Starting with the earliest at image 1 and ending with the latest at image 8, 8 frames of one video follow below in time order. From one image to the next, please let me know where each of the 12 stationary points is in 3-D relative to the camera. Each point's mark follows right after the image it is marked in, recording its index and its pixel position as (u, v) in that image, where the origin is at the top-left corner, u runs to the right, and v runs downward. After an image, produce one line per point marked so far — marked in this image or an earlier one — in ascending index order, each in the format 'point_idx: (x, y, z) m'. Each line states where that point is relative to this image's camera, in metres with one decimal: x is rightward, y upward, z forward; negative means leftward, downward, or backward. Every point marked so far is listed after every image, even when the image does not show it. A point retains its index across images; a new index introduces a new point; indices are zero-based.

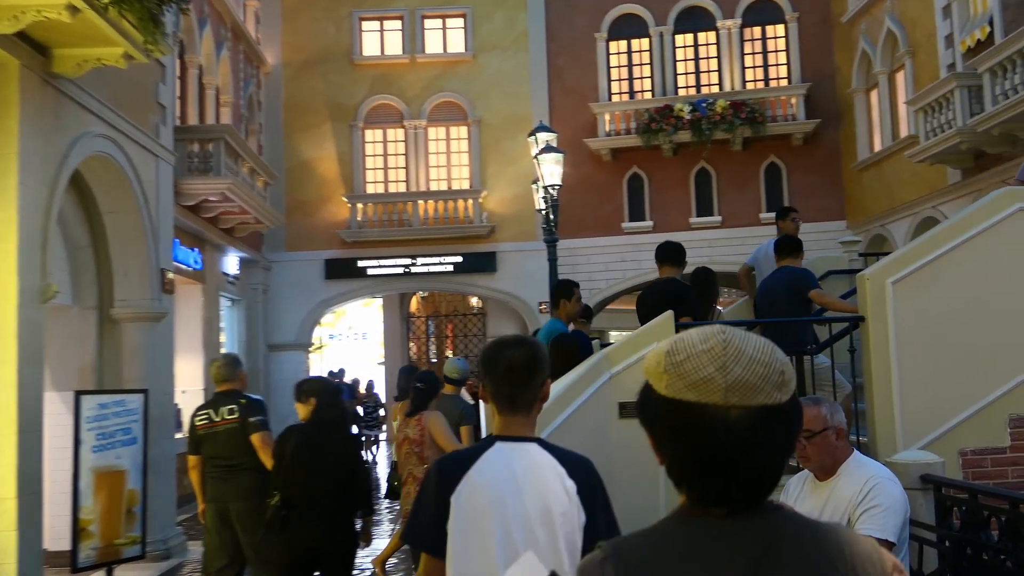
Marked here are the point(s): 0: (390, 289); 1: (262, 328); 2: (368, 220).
0: (-2.5, 0.0, +19.6) m
1: (-4.9, -0.8, +18.9) m
2: (-2.9, +1.4, +19.3) m
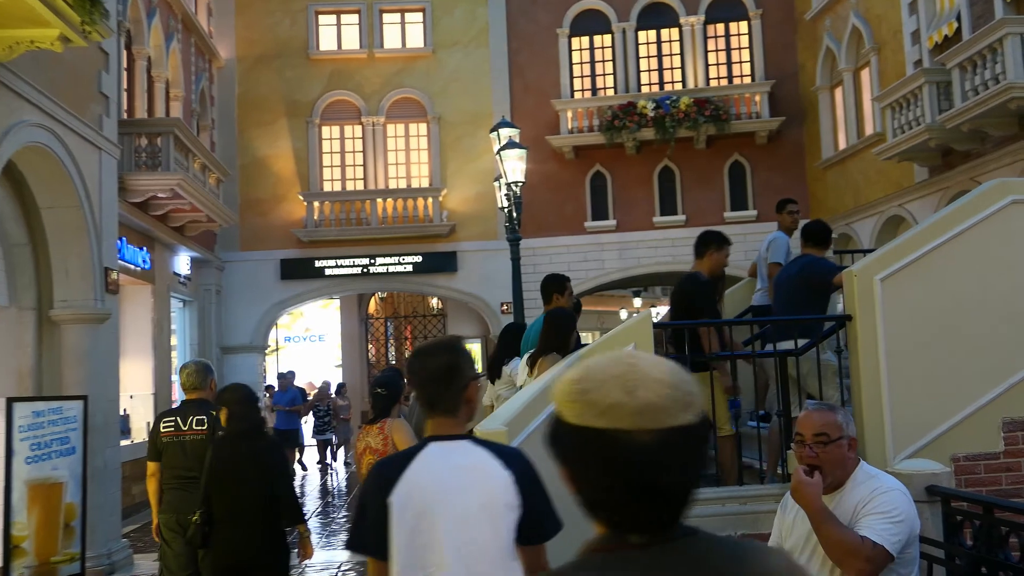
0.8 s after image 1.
0: (-3.3, 0.0, +19.1) m
1: (-5.6, -0.8, +18.3) m
2: (-3.7, +1.4, +18.8) m
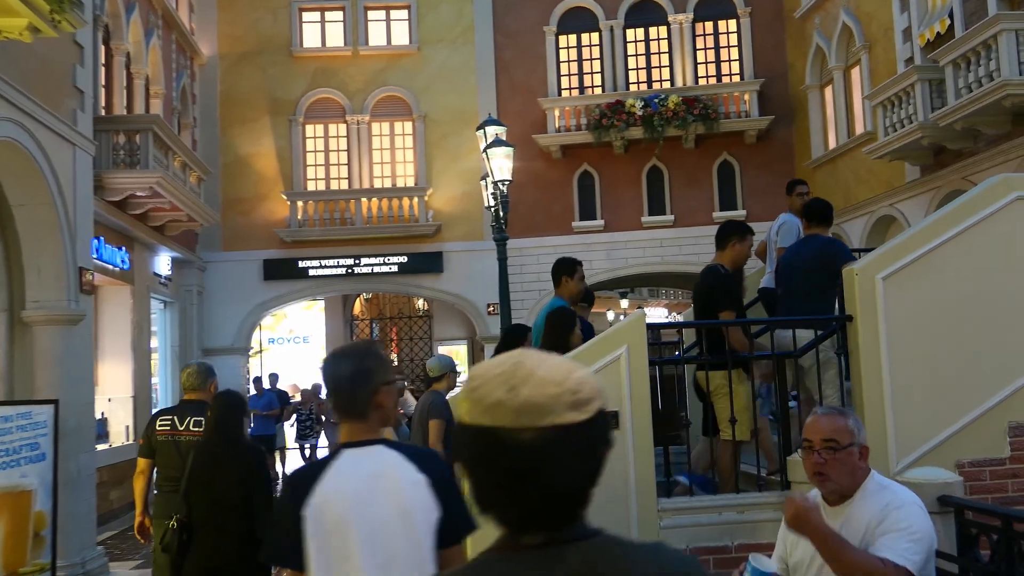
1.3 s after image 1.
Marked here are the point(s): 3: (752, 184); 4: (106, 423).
0: (-3.5, 0.0, +18.8) m
1: (-5.9, -0.8, +18.0) m
2: (-3.9, +1.3, +18.5) m
3: (+4.5, +2.0, +18.1) m
4: (-5.8, -1.9, +13.8) m
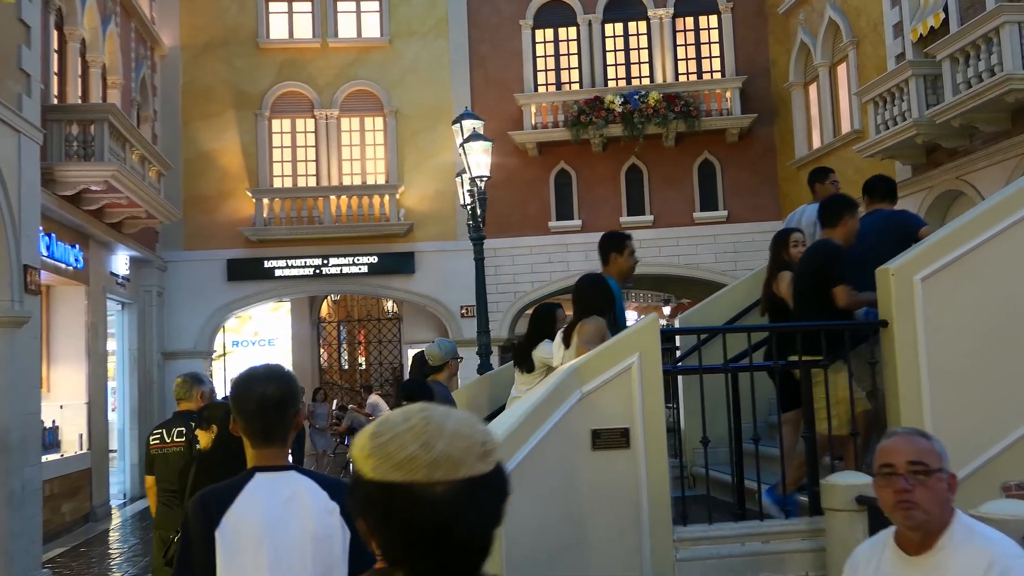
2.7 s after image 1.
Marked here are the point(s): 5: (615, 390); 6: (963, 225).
0: (-4.0, -0.1, +18.0) m
1: (-6.4, -0.8, +17.2) m
2: (-4.4, +1.3, +17.8) m
3: (+4.1, +1.9, +17.7) m
4: (-6.1, -1.9, +13.0) m
5: (+0.5, -0.5, +4.4) m
6: (+2.2, +0.3, +4.7) m
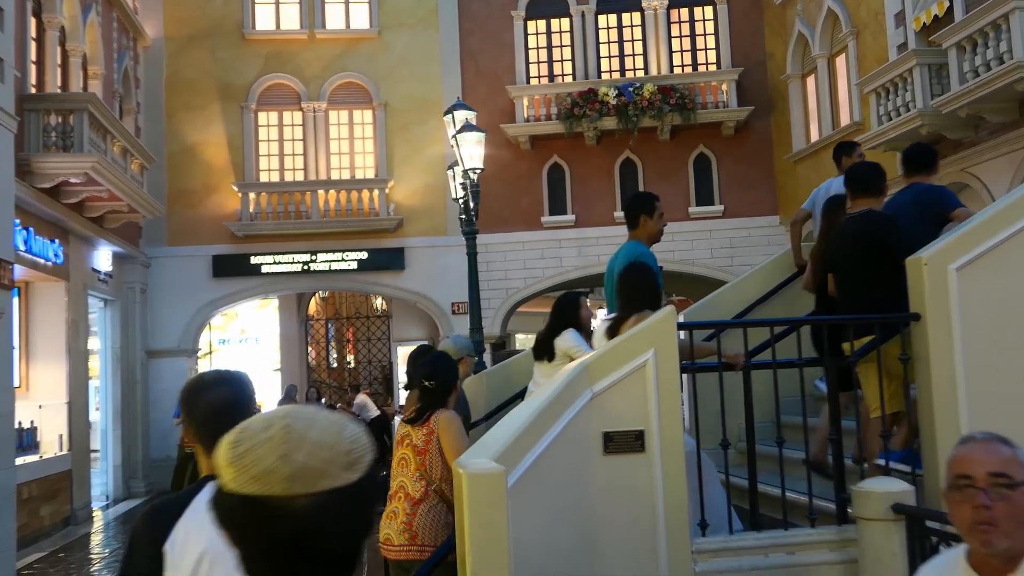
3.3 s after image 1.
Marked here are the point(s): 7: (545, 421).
0: (-4.2, 0.0, +17.6) m
1: (-6.5, -0.8, +16.7) m
2: (-4.5, +1.4, +17.4) m
3: (+3.9, +2.0, +17.4) m
4: (-6.2, -1.9, +12.6) m
5: (+0.5, -0.4, +4.1) m
6: (+2.2, +0.3, +4.4) m
7: (+0.1, -0.5, +3.8) m
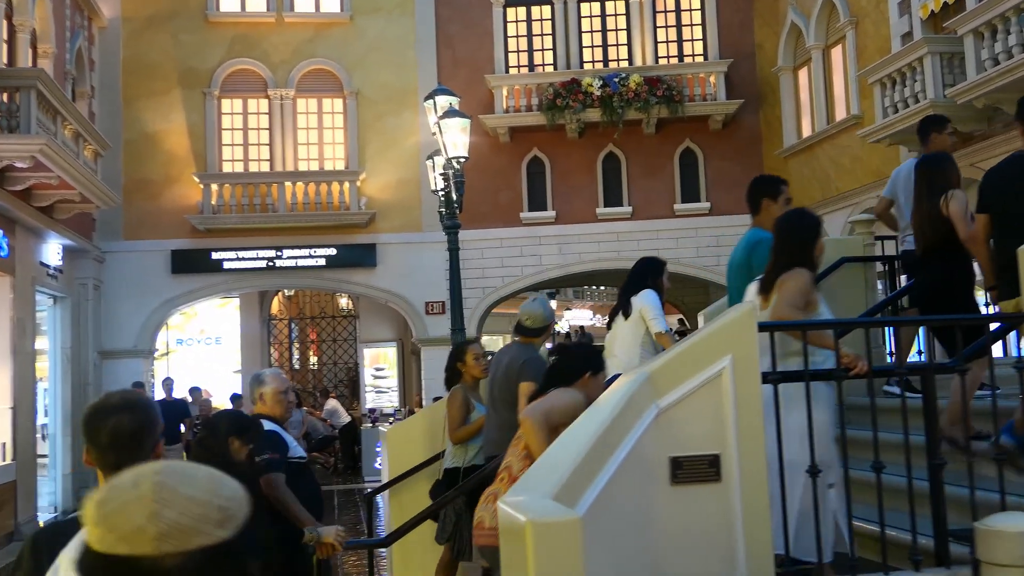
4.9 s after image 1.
0: (-4.6, +0.1, +16.7) m
1: (-6.8, -0.7, +15.7) m
2: (-4.9, +1.4, +16.4) m
3: (+3.5, +2.0, +16.7) m
4: (-6.4, -1.8, +11.5) m
5: (+0.7, -0.4, +3.3) m
6: (+2.4, +0.4, +3.7) m
7: (+0.3, -0.5, +3.1) m
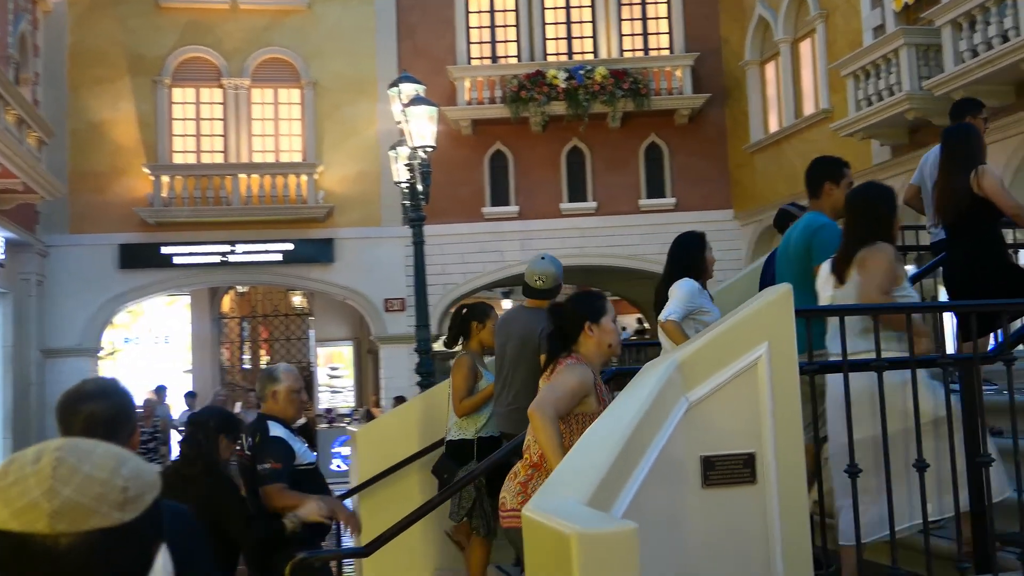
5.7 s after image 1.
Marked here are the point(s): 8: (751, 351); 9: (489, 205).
0: (-5.2, +0.1, +16.1) m
1: (-7.4, -0.6, +14.9) m
2: (-5.5, +1.5, +15.7) m
3: (+2.9, +2.0, +16.5) m
4: (-6.8, -1.7, +10.8) m
5: (+0.7, -0.3, +3.0) m
6: (+2.4, +0.4, +3.4) m
7: (+0.4, -0.4, +2.7) m
8: (+0.7, -0.2, +3.0) m
9: (-0.4, +1.4, +16.4) m
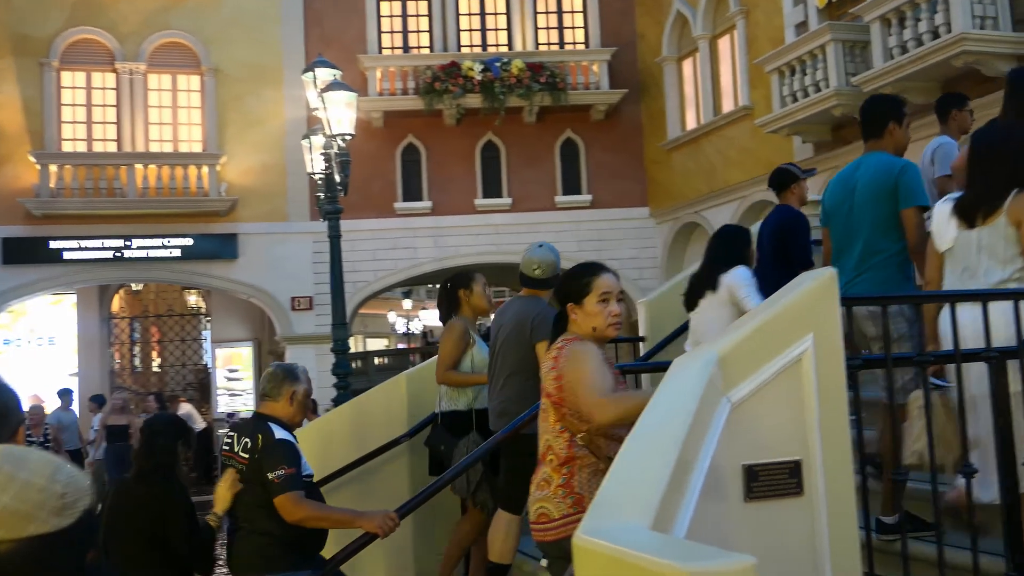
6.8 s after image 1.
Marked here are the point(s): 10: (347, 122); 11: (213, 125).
0: (-6.5, +0.2, +15.0) m
1: (-8.6, -0.6, +13.6) m
2: (-6.8, +1.5, +14.6) m
3: (+1.5, +2.1, +16.3) m
4: (-7.6, -1.7, +9.6) m
5: (+0.7, -0.3, +2.6) m
6: (+2.3, +0.5, +3.3) m
7: (+0.4, -0.4, +2.3) m
8: (+0.8, -0.2, +2.6) m
9: (-1.8, +1.5, +15.8) m
10: (-1.7, +1.8, +10.2) m
11: (-4.7, +2.6, +15.3) m
